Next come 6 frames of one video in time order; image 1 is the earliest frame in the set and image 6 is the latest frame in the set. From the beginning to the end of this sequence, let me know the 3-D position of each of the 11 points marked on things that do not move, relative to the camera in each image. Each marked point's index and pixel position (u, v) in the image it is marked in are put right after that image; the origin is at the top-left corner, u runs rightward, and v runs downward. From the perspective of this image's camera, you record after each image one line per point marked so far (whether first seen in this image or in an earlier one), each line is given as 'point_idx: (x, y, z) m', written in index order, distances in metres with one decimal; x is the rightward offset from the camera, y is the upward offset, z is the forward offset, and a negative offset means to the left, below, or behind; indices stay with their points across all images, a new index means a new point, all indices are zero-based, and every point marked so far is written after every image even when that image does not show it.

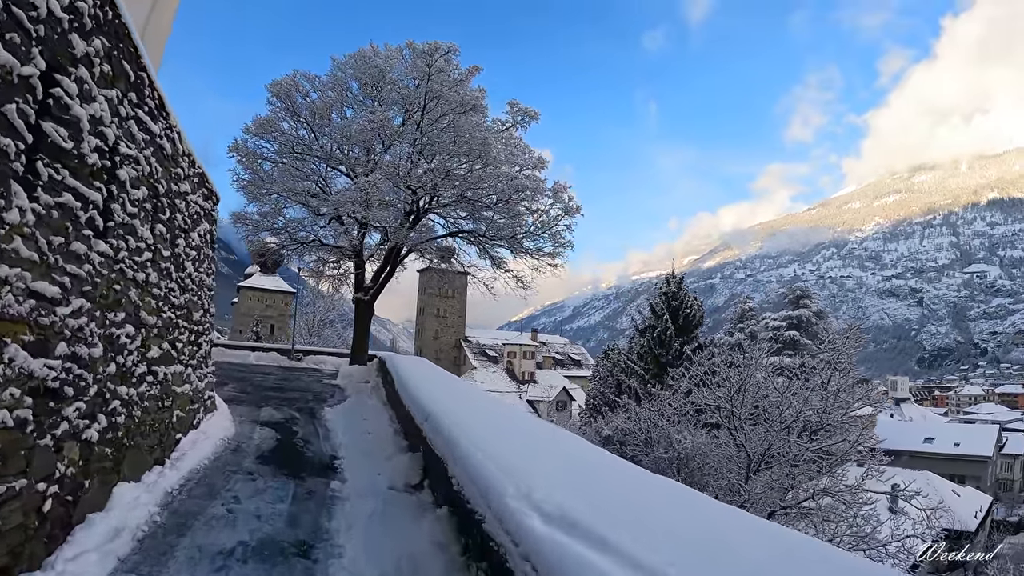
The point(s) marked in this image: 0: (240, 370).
0: (-5.6, -1.7, +12.9) m
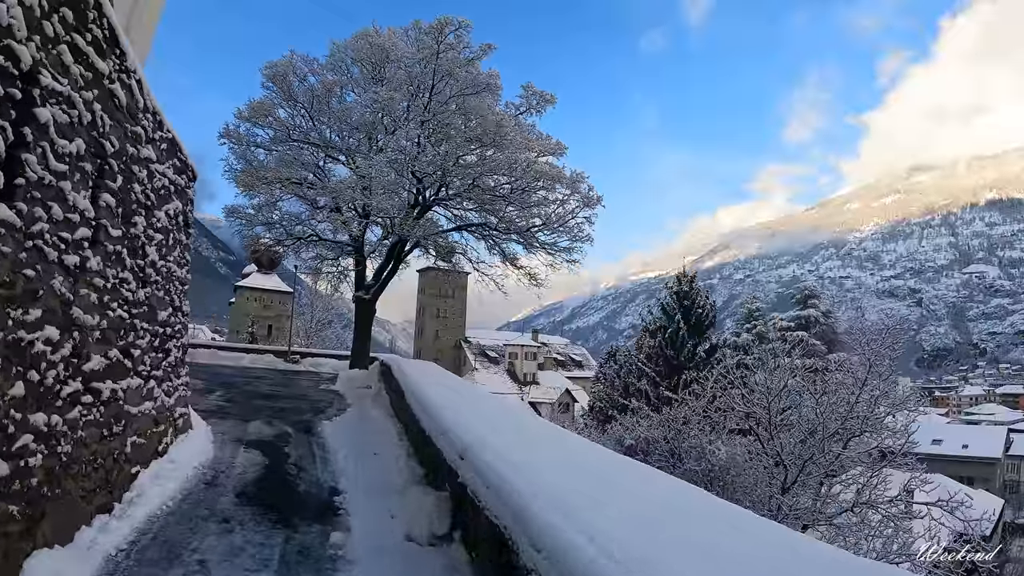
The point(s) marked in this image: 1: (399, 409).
0: (-5.3, -1.7, +12.0) m
1: (-1.4, -1.5, +8.0) m
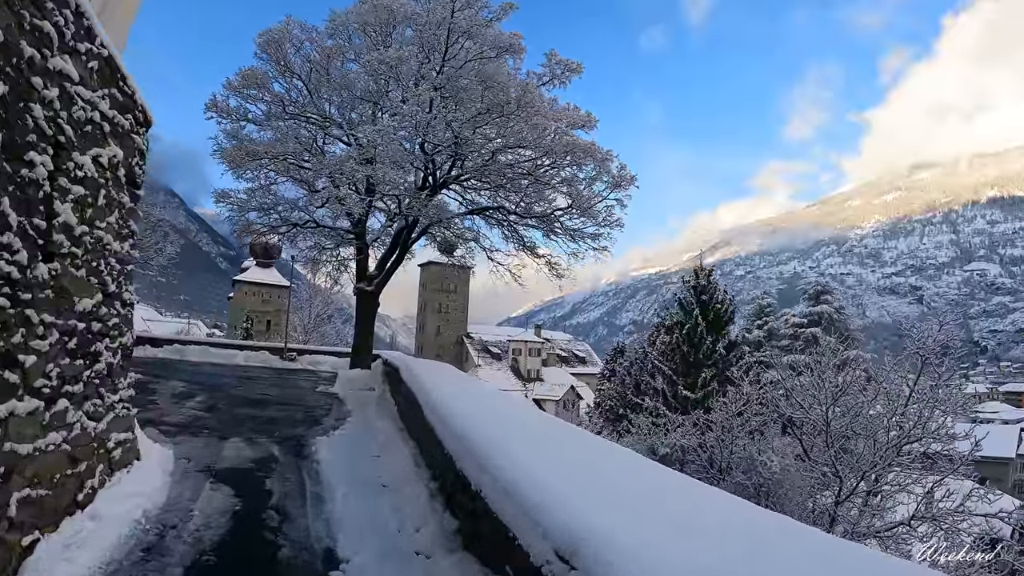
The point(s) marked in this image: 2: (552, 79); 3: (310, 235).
0: (-5.1, -1.5, +11.0) m
1: (-1.1, -1.4, +7.0) m
2: (+0.6, +3.0, +9.1) m
3: (-4.2, +1.1, +13.1) m
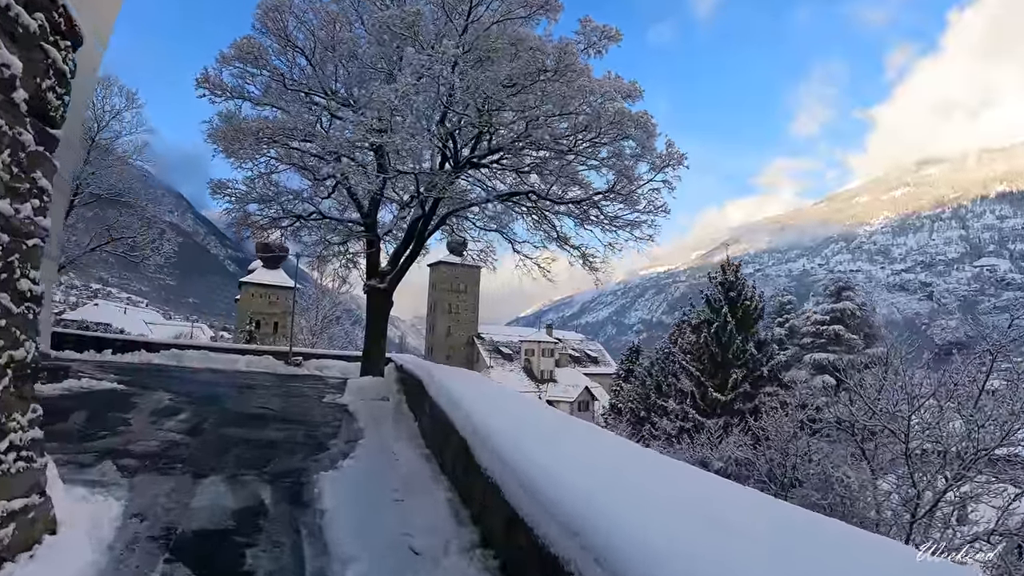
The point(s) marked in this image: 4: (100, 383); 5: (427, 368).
0: (-4.6, -1.5, +10.0) m
1: (-0.7, -1.3, +5.9) m
2: (+0.9, +3.1, +8.1) m
3: (-3.8, +1.1, +12.1) m
4: (-5.5, -1.3, +8.2) m
5: (-1.0, -1.0, +7.6) m
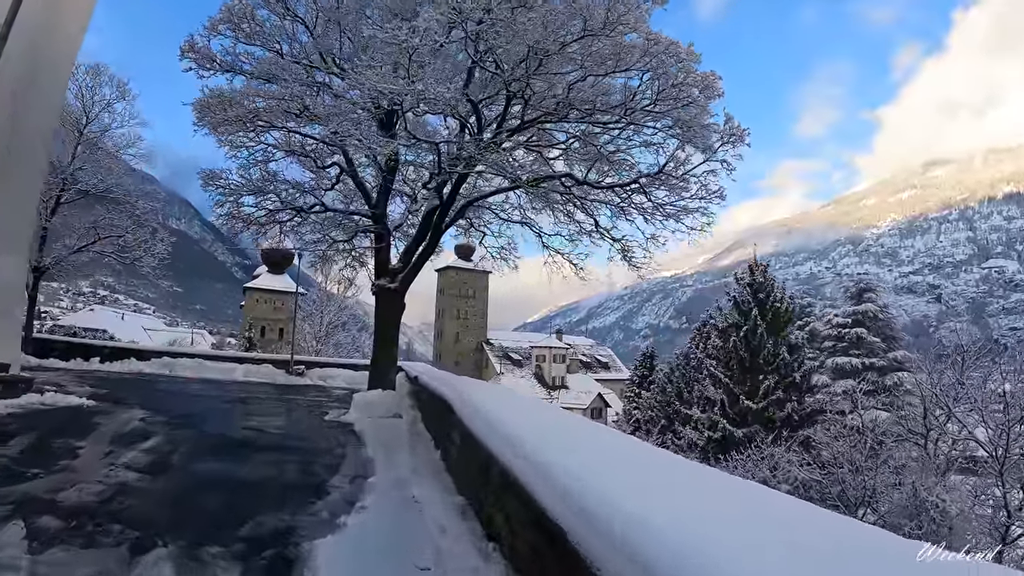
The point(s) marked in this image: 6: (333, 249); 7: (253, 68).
0: (-4.3, -1.5, +9.0) m
1: (-0.4, -1.3, +4.9) m
2: (+1.3, +3.1, +7.0) m
3: (-3.4, +1.1, +11.1) m
4: (-5.1, -1.3, +7.2) m
5: (-0.7, -0.9, +6.6) m
6: (-3.2, +0.7, +11.4) m
7: (-4.2, +3.4, +10.7) m
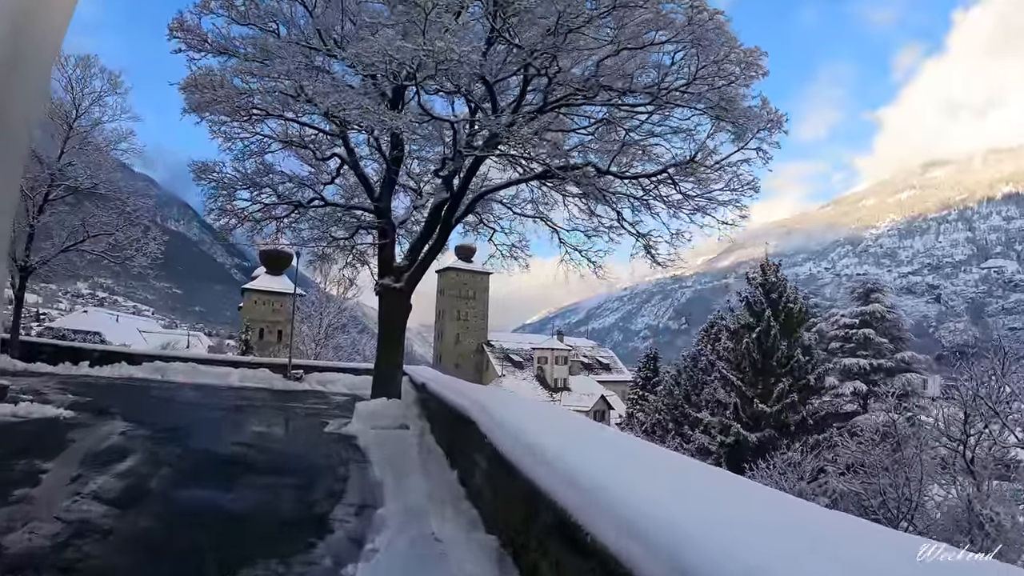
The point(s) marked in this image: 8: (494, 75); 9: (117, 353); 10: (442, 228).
0: (-4.1, -1.5, +8.4) m
1: (-0.2, -1.3, +4.3) m
2: (+1.4, +3.1, +6.5) m
3: (-3.3, +1.1, +10.6) m
4: (-5.0, -1.3, +6.7) m
5: (-0.5, -0.9, +6.0) m
6: (-3.0, +0.7, +10.8) m
7: (-4.1, +3.4, +10.2) m
8: (-0.6, +2.5, +8.9) m
9: (-8.3, -1.4, +13.4) m
10: (-1.2, +0.8, +10.1) m
